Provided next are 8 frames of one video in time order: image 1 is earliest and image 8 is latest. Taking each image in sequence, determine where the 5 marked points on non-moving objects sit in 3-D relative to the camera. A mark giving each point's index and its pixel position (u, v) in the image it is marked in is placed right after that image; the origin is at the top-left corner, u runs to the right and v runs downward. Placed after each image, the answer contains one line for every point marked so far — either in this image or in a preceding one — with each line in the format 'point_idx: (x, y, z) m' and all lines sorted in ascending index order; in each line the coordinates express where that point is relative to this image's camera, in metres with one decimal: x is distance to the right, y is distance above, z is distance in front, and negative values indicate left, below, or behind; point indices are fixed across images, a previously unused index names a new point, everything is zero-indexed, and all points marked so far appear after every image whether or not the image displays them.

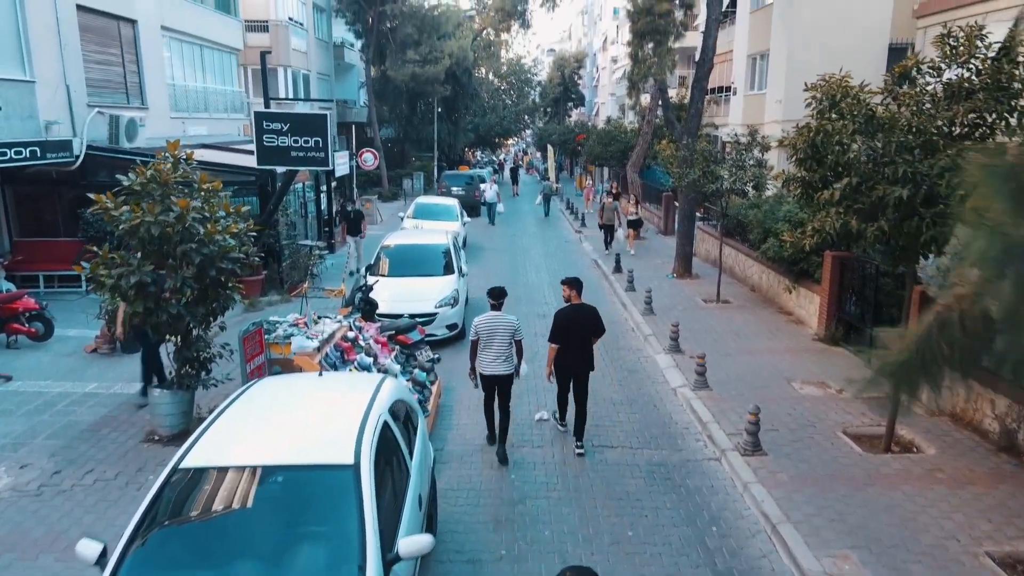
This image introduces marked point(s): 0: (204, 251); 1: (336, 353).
0: (-3.0, +0.4, +7.2) m
1: (-1.9, -0.7, +7.8) m
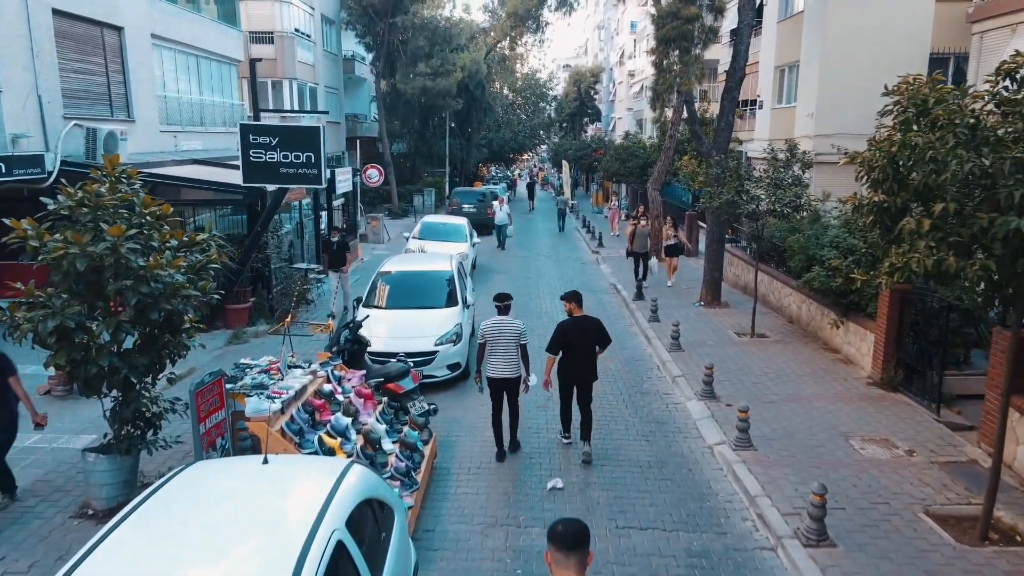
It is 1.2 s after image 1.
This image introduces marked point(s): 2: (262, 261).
0: (-3.0, 0.0, +5.9) m
1: (-1.8, -1.1, +6.4) m
2: (-4.6, +0.5, +13.5) m
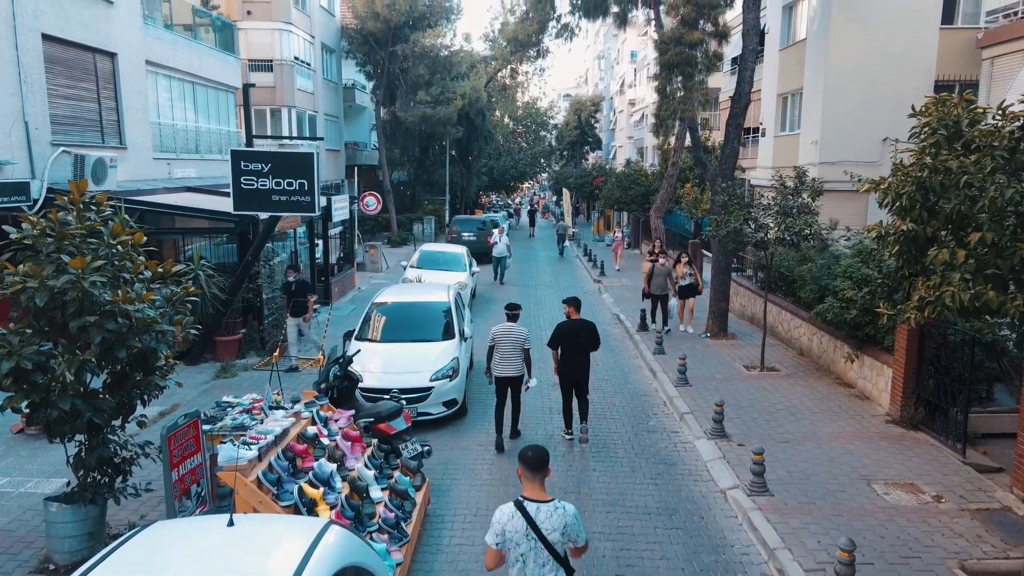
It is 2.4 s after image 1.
0: (-3.0, -0.3, +5.4) m
1: (-1.8, -1.4, +5.9) m
2: (-4.6, -0.1, +13.1) m
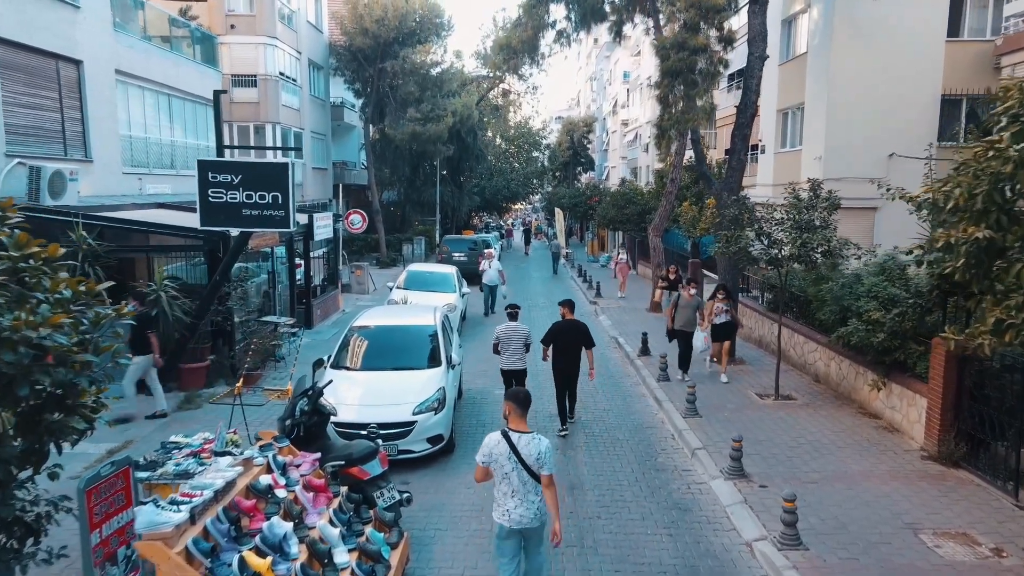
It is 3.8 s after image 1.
0: (-3.0, -0.4, +4.4) m
1: (-1.9, -1.5, +4.8) m
2: (-4.7, -0.4, +12.1) m
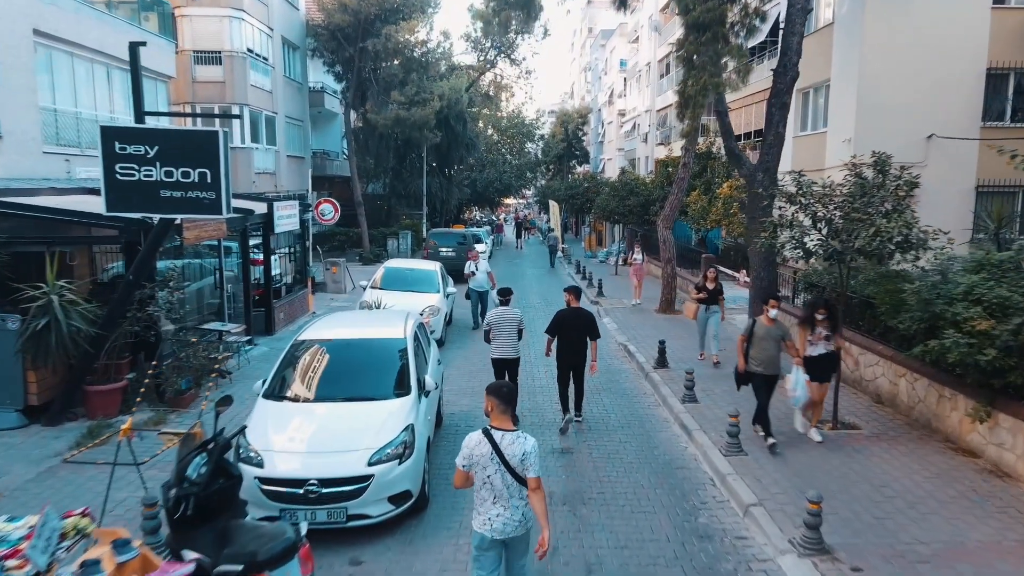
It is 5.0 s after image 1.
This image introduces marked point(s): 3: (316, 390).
0: (-3.1, -0.5, +2.1) m
1: (-1.9, -1.6, +2.5) m
2: (-4.8, -0.4, +9.7) m
3: (-2.0, -1.0, +7.5) m
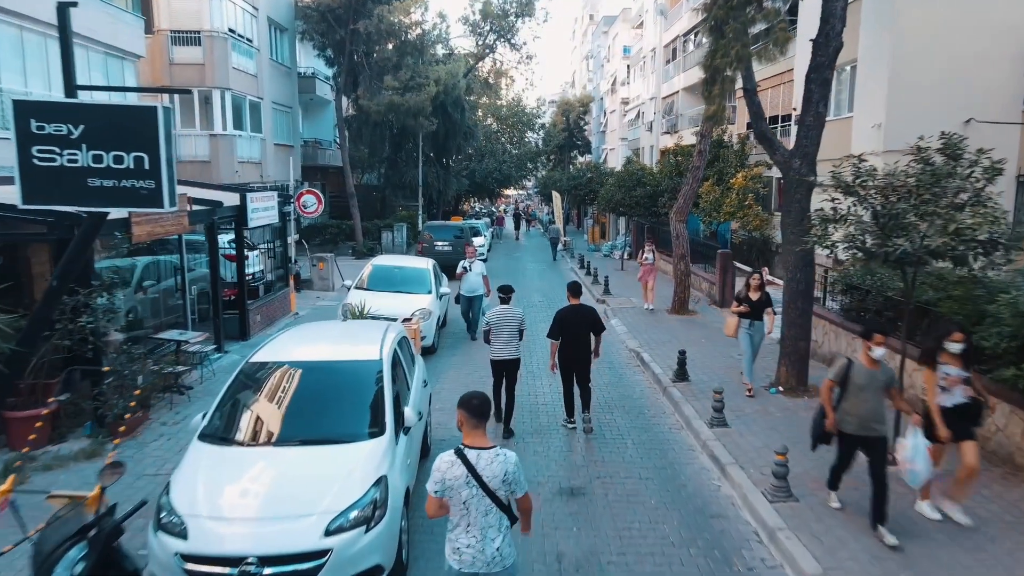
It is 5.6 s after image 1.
0: (-3.1, -0.6, +0.6) m
1: (-1.9, -1.7, +1.1) m
2: (-4.8, -0.5, +8.3) m
3: (-2.0, -1.1, +6.0) m
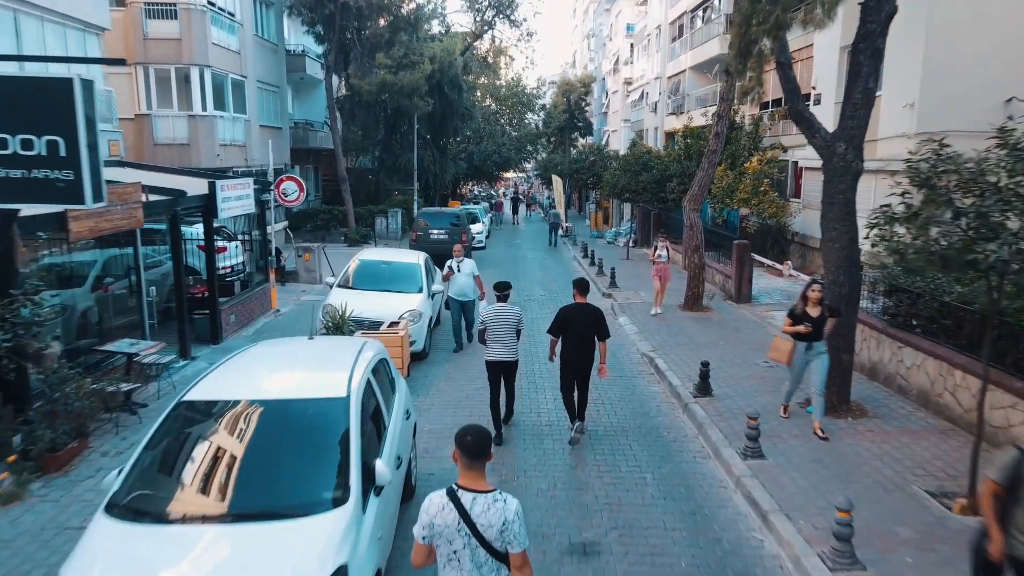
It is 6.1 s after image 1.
0: (-3.1, -0.9, -0.7) m
1: (-1.9, -2.0, -0.2) m
2: (-4.9, -0.6, +7.0) m
3: (-2.0, -1.3, +4.8) m
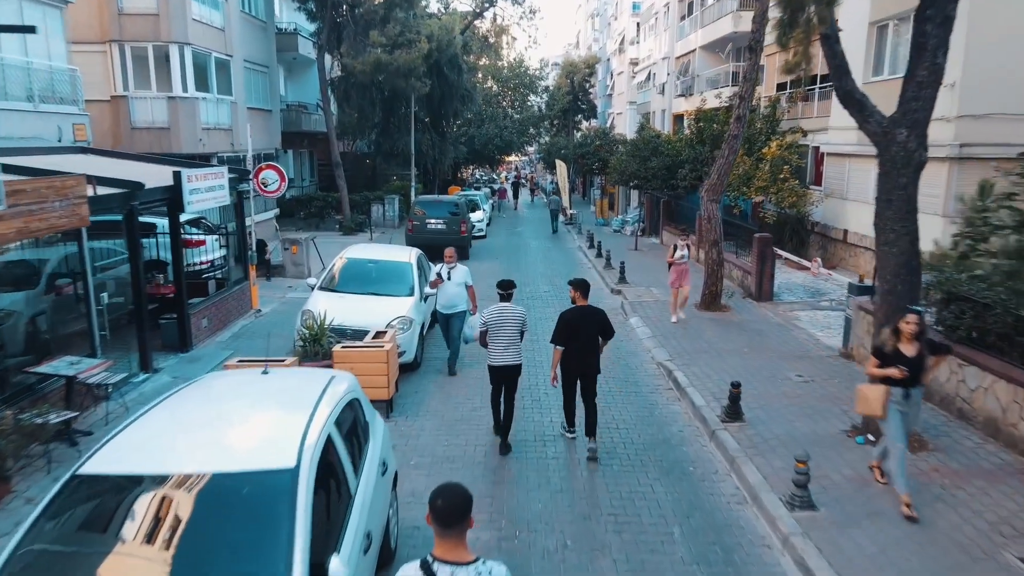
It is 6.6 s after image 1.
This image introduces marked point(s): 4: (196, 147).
0: (-3.1, -1.2, -1.9) m
1: (-1.9, -2.3, -1.4) m
2: (-4.8, -0.7, +5.7) m
3: (-2.0, -1.5, +3.5) m
4: (-8.5, +3.8, +19.8) m
